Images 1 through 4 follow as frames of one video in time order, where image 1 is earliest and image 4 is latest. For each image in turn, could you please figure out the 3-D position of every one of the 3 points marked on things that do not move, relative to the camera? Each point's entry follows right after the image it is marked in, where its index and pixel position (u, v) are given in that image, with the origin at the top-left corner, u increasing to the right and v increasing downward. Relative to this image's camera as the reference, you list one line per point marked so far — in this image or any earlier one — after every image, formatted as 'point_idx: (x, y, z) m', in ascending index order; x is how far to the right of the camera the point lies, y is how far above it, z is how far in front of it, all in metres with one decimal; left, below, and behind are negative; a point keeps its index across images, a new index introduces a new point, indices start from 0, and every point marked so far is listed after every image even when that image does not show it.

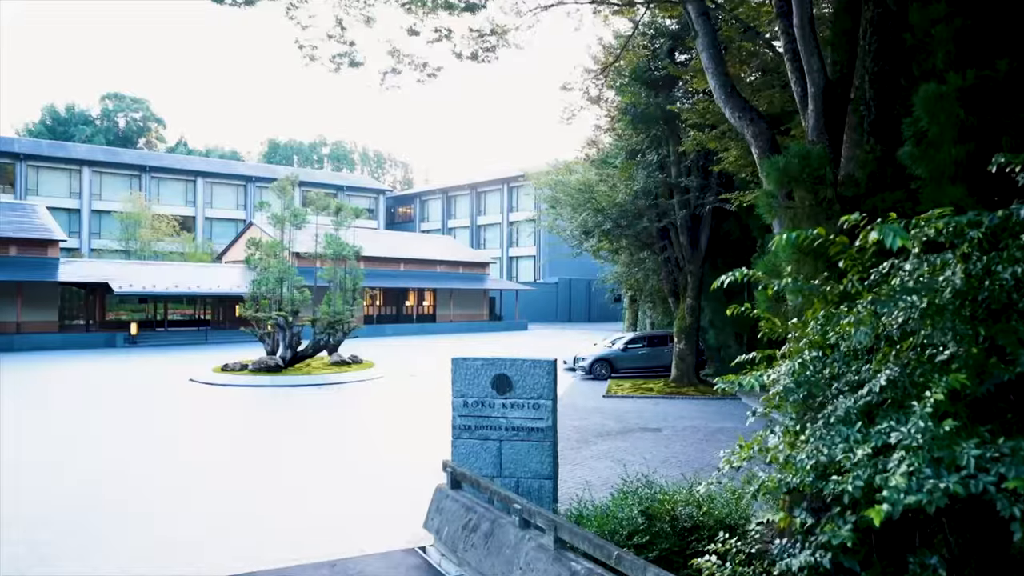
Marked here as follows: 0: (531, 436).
0: (+0.2, -1.5, +7.1) m
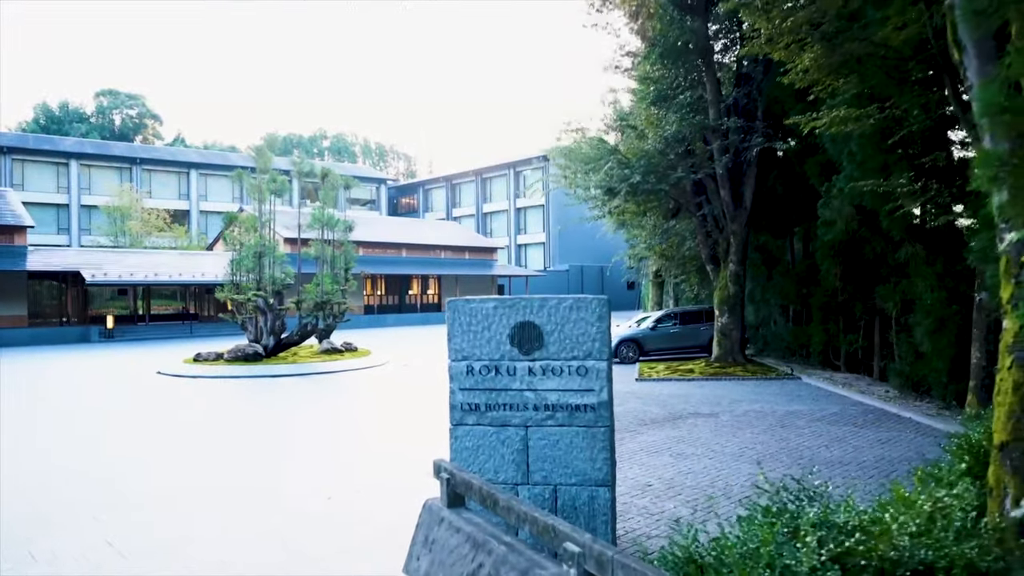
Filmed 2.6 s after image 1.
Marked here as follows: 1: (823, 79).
0: (+0.4, -0.8, +4.5) m
1: (+4.2, +2.8, +10.0) m
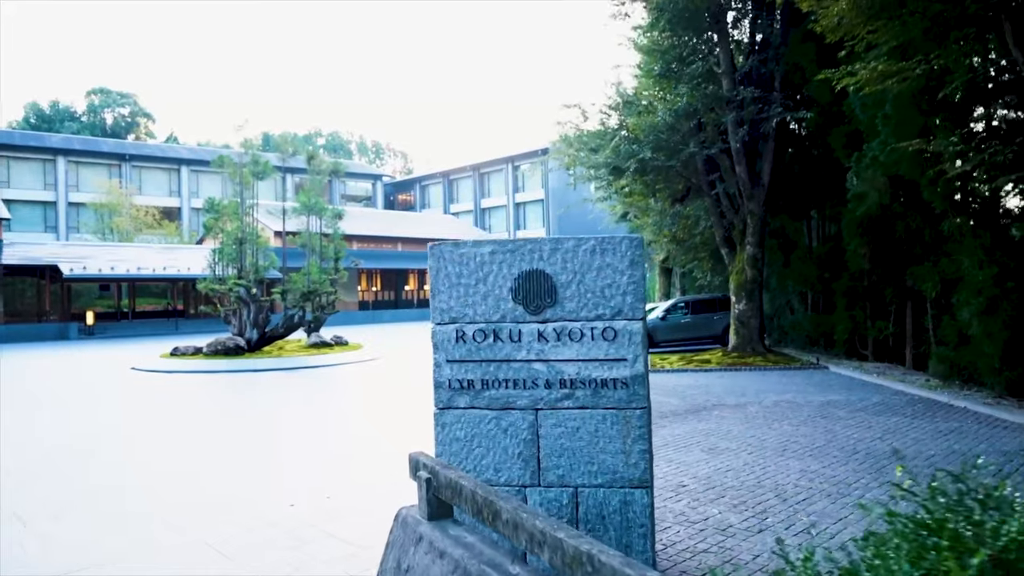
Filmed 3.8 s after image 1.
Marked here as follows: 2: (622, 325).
0: (+0.4, -0.5, +3.4) m
1: (+4.2, +3.2, +8.9) m
2: (+0.5, -0.2, +3.4) m
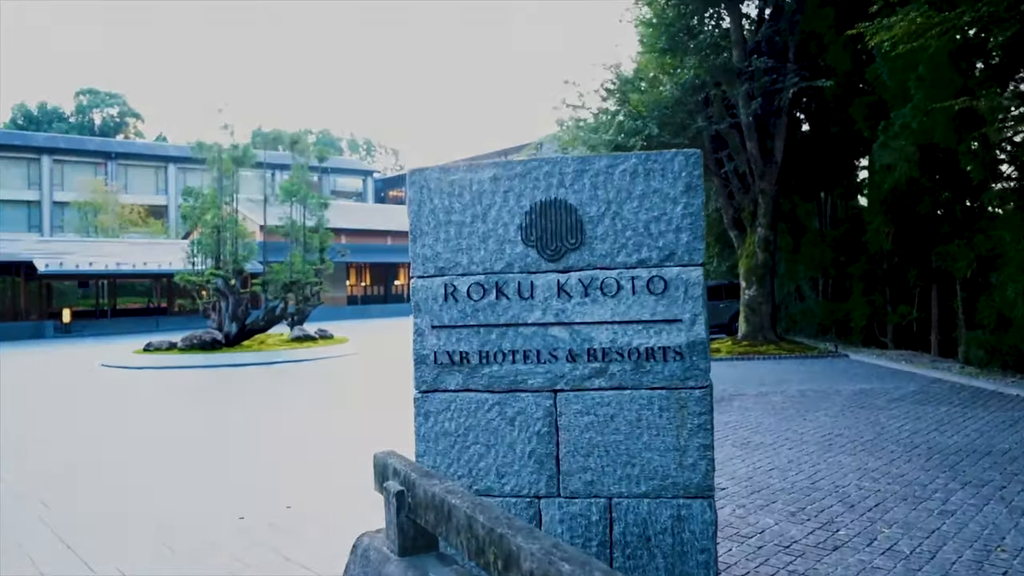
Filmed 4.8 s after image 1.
0: (+0.4, -0.3, +2.5) m
1: (+4.2, +3.4, +8.0) m
2: (+0.5, +0.1, +2.4) m
